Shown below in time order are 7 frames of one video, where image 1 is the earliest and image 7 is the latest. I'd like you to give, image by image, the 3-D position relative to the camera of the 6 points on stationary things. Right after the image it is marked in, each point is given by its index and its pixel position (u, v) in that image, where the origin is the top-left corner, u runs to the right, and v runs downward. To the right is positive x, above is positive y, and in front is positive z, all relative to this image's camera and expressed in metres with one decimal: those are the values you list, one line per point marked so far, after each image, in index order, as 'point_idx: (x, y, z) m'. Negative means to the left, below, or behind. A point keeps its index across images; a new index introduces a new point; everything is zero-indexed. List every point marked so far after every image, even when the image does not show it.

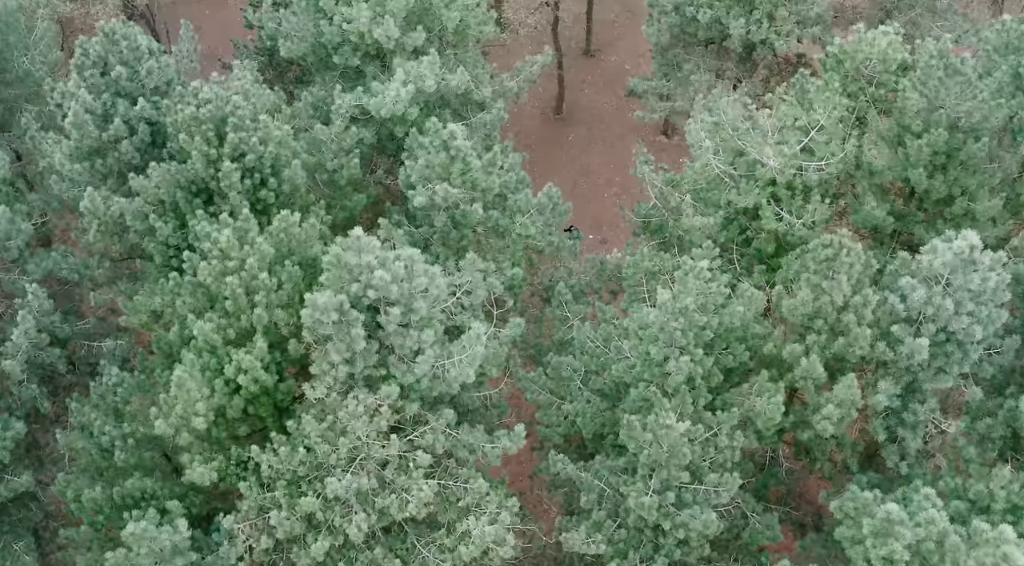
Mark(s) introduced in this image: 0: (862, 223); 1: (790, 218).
0: (+5.4, +0.9, +19.8) m
1: (+4.2, +1.0, +19.6) m
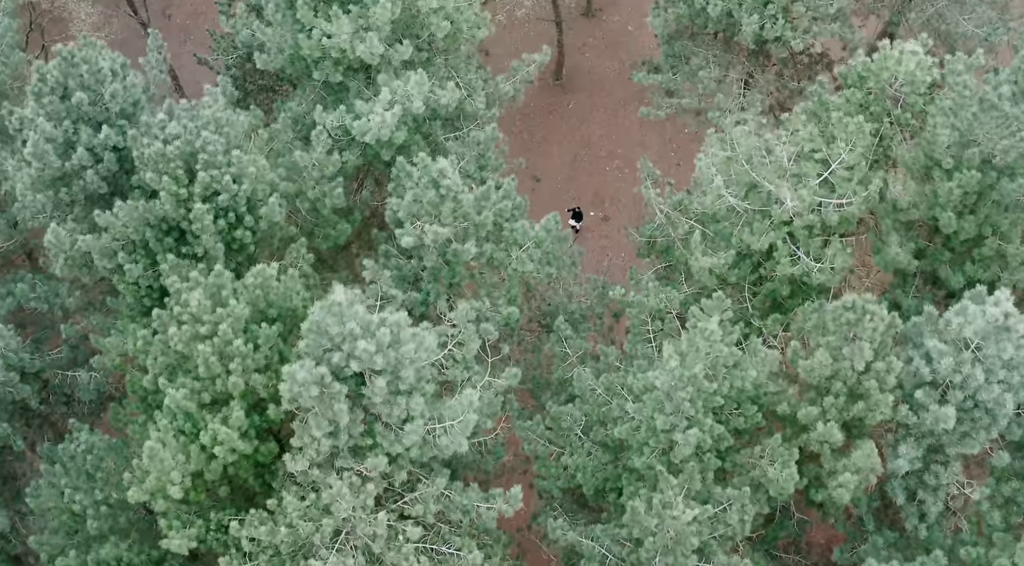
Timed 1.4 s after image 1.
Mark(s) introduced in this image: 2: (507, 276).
0: (+5.3, +0.3, +18.4) m
1: (+4.2, +0.3, +18.2) m
2: (-0.1, +0.1, +19.6) m
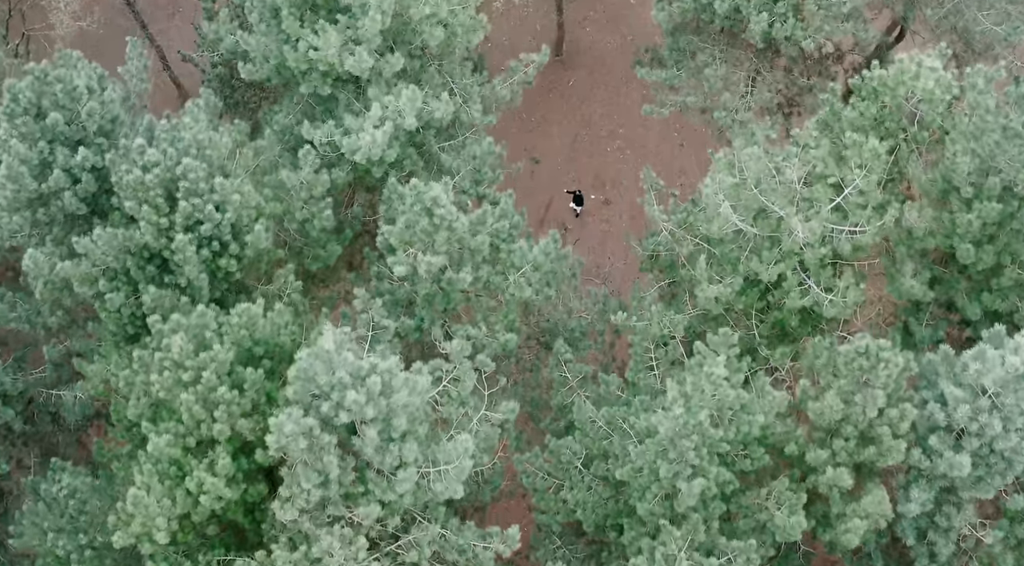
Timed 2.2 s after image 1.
0: (+5.3, -0.2, +17.6) m
1: (+4.1, -0.1, +17.4) m
2: (-0.1, -0.2, +18.9) m
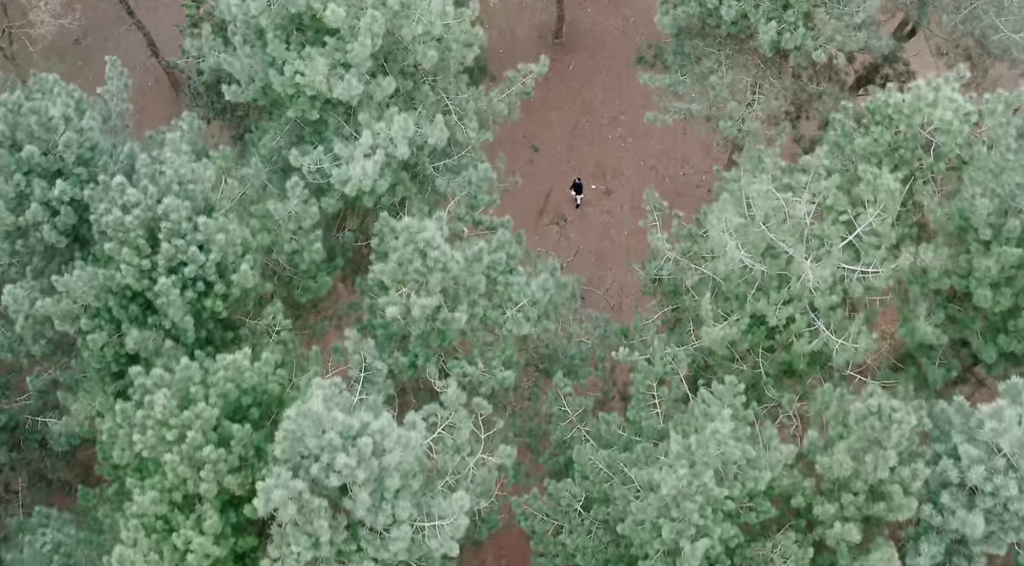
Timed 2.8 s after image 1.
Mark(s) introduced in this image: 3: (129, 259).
0: (+5.2, -0.7, +16.9) m
1: (+4.1, -0.7, +16.7) m
2: (-0.1, -0.7, +18.2) m
3: (-5.0, +0.3, +16.7) m
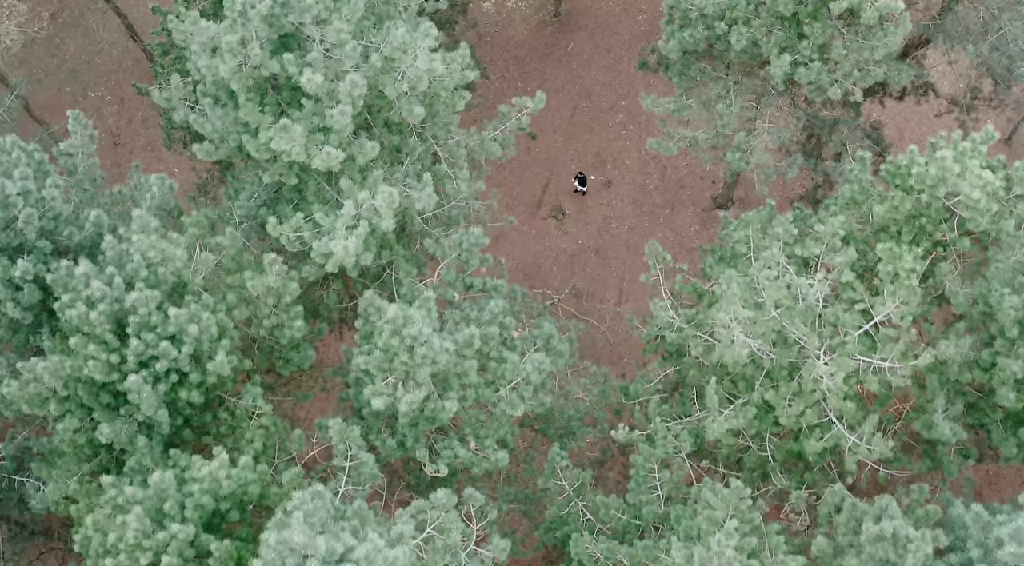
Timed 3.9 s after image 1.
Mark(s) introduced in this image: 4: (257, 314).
0: (+5.1, -1.8, +16.0) m
1: (+4.0, -1.8, +15.8) m
2: (-0.2, -1.7, +17.2) m
3: (-5.0, -0.9, +15.7) m
4: (-3.4, -0.4, +17.2) m
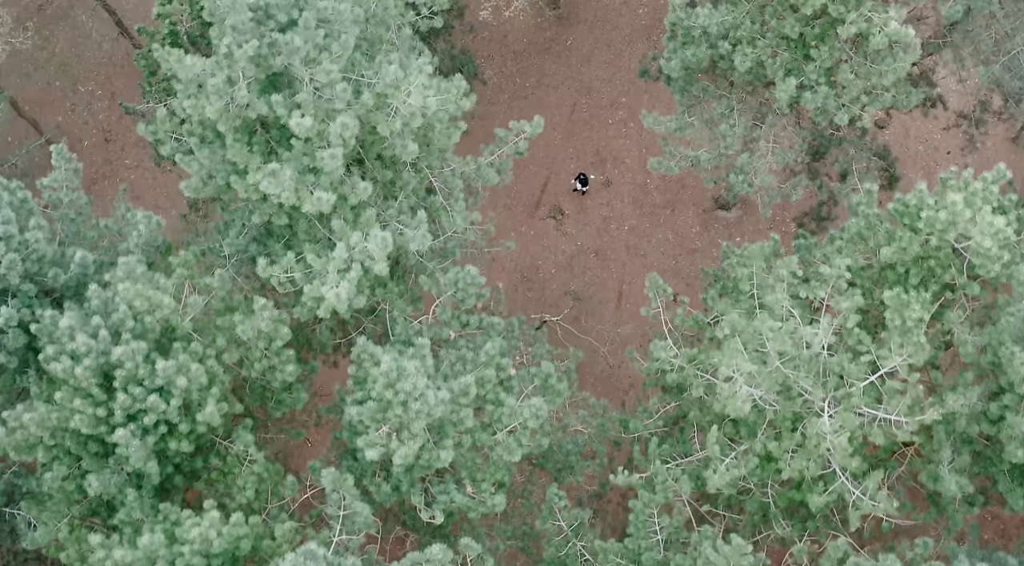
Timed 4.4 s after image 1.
0: (+5.1, -2.4, +15.6) m
1: (+4.0, -2.4, +15.4) m
2: (-0.3, -2.3, +16.9) m
3: (-5.1, -1.5, +15.3) m
4: (-3.4, -1.0, +16.8) m
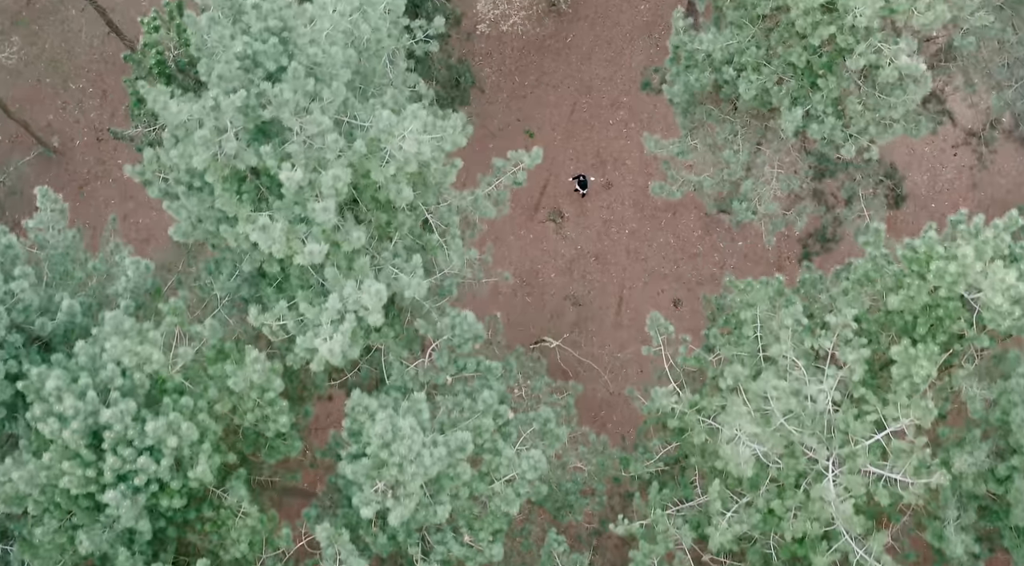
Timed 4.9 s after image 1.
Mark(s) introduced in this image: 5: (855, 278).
0: (+5.1, -3.1, +15.4) m
1: (+3.9, -3.1, +15.1) m
2: (-0.3, -2.9, +16.6) m
3: (-5.1, -2.2, +15.0) m
4: (-3.5, -1.6, +16.4) m
5: (+4.4, 0.0, +16.6) m
